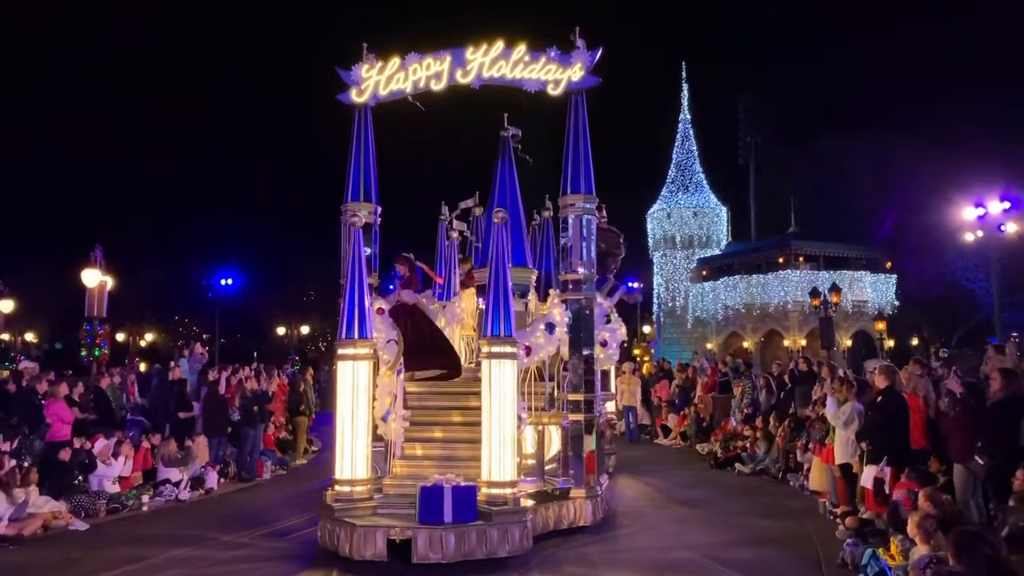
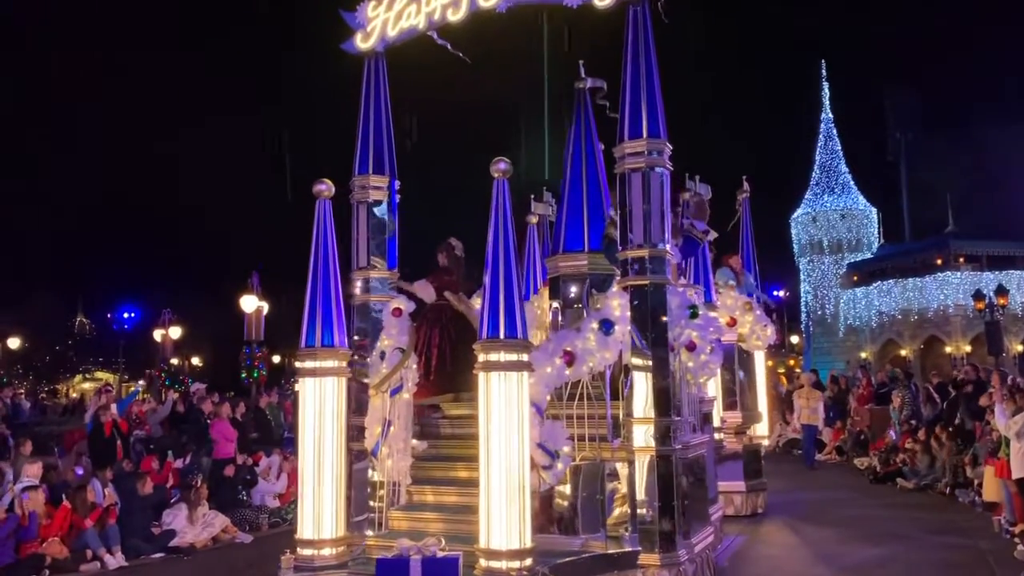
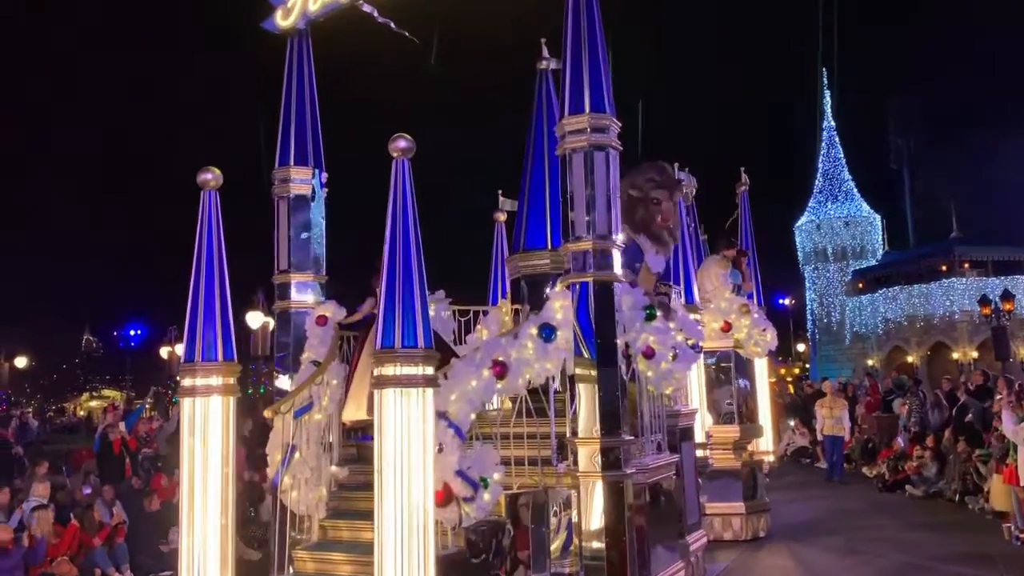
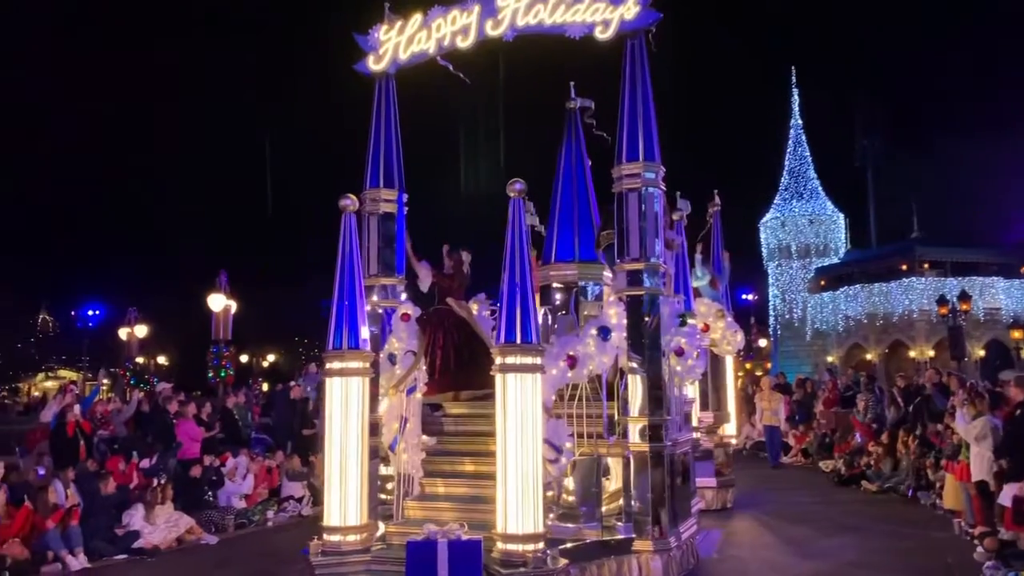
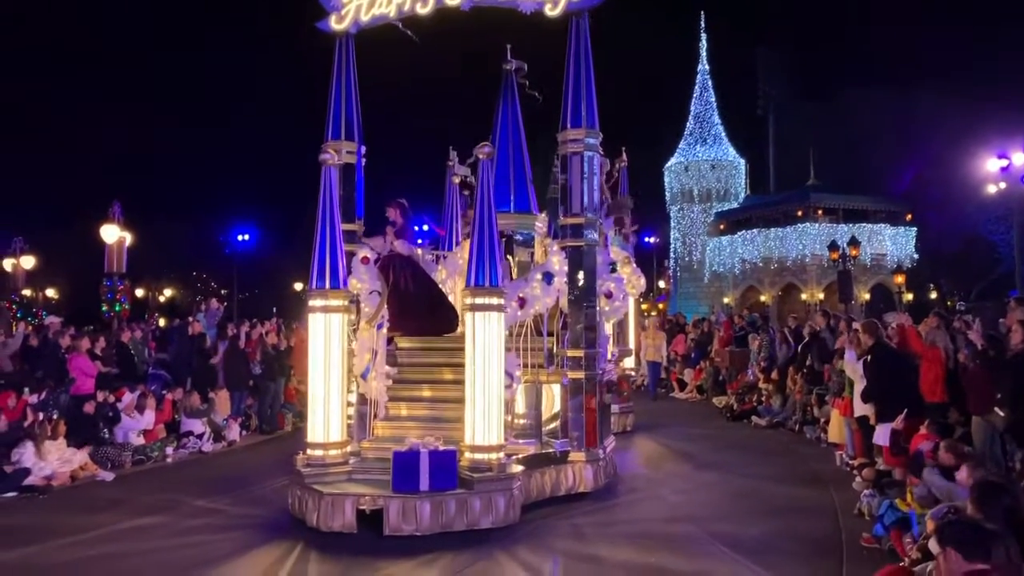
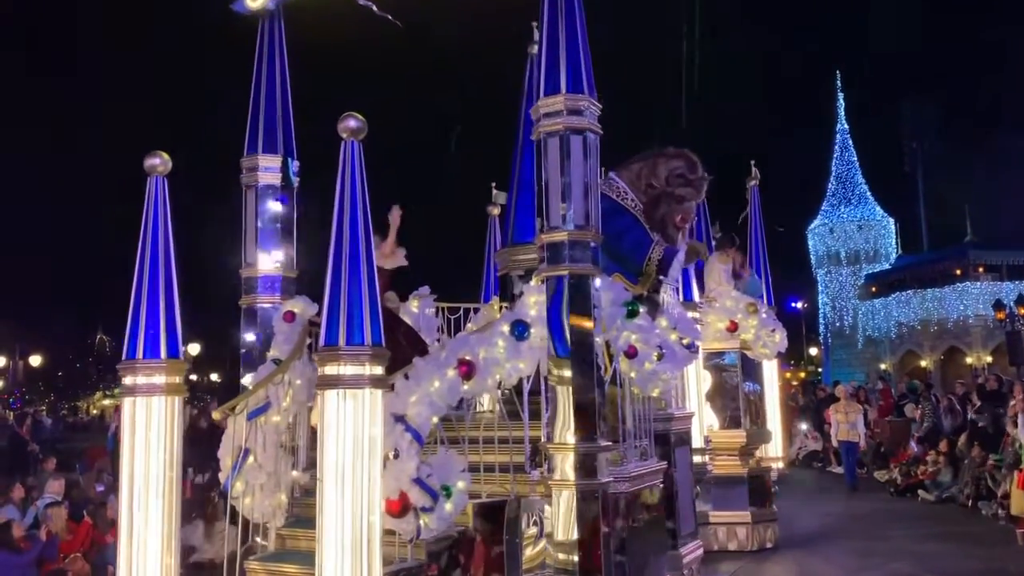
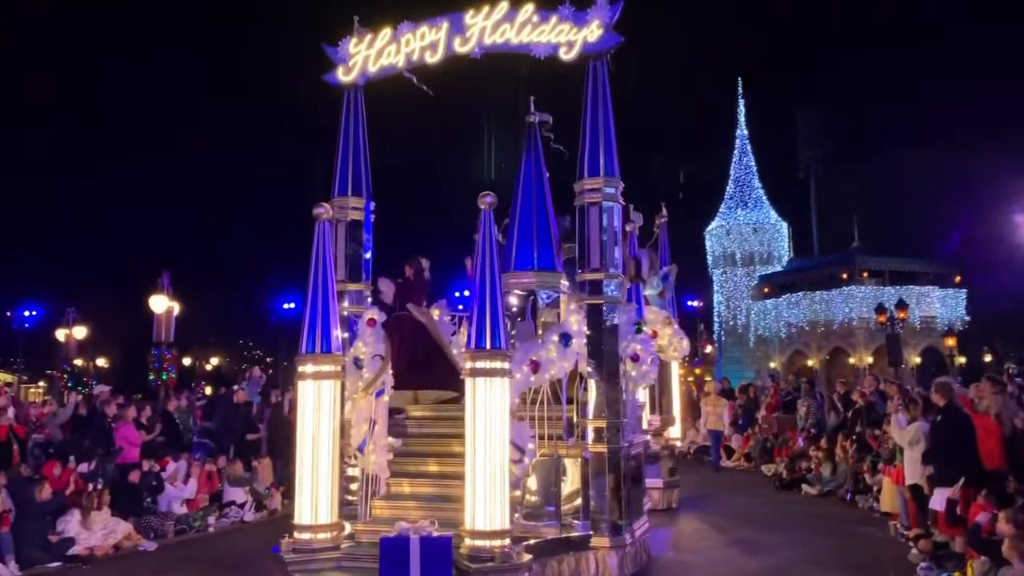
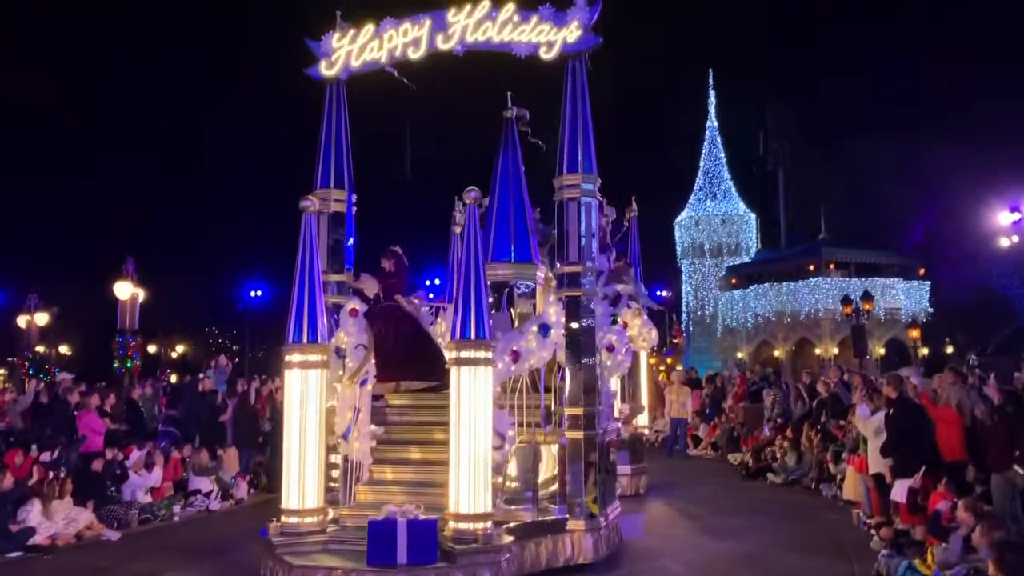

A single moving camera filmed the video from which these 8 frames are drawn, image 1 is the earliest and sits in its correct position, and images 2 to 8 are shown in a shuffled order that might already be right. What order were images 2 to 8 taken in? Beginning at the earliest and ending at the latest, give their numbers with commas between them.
5, 8, 7, 4, 2, 3, 6
